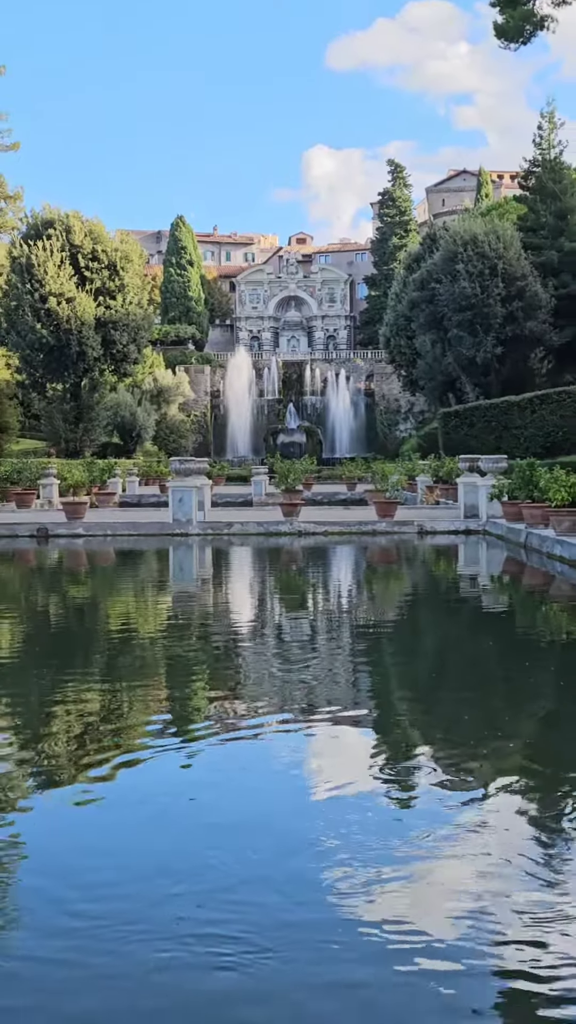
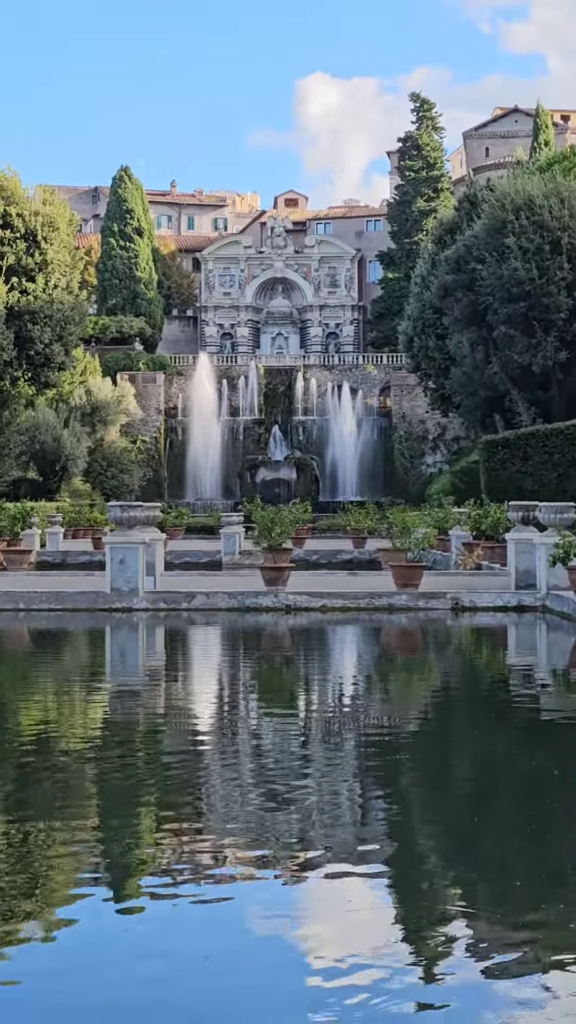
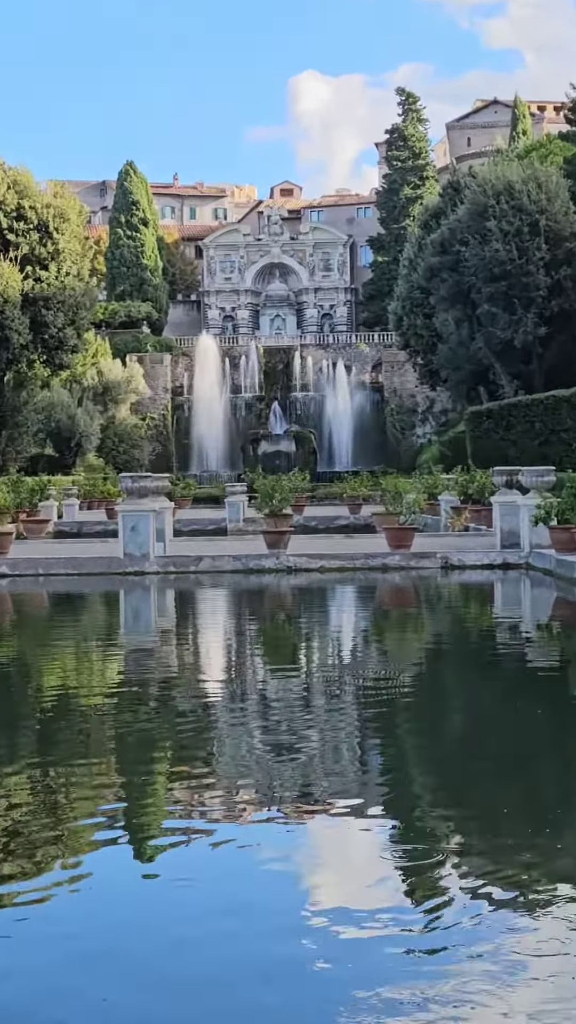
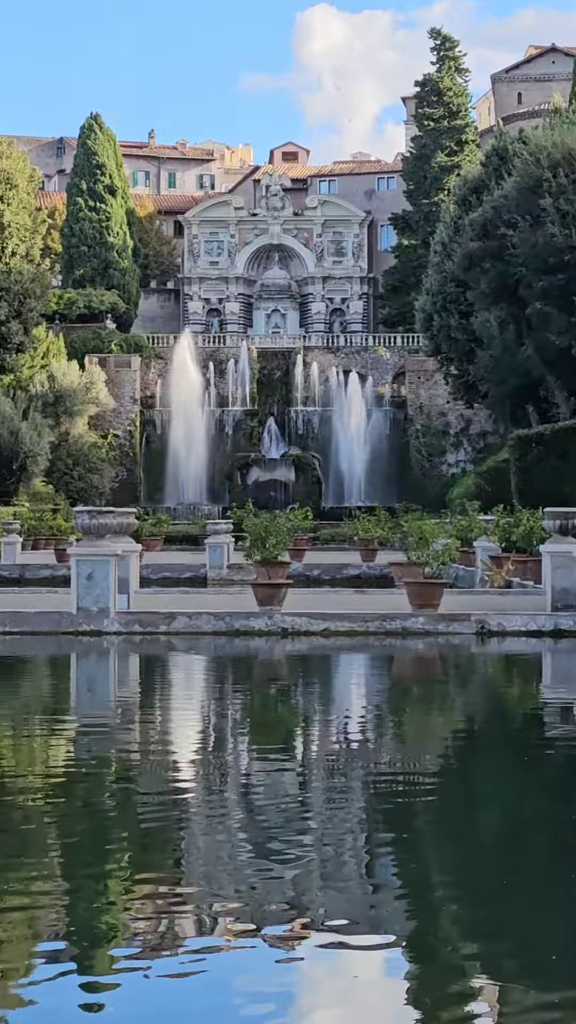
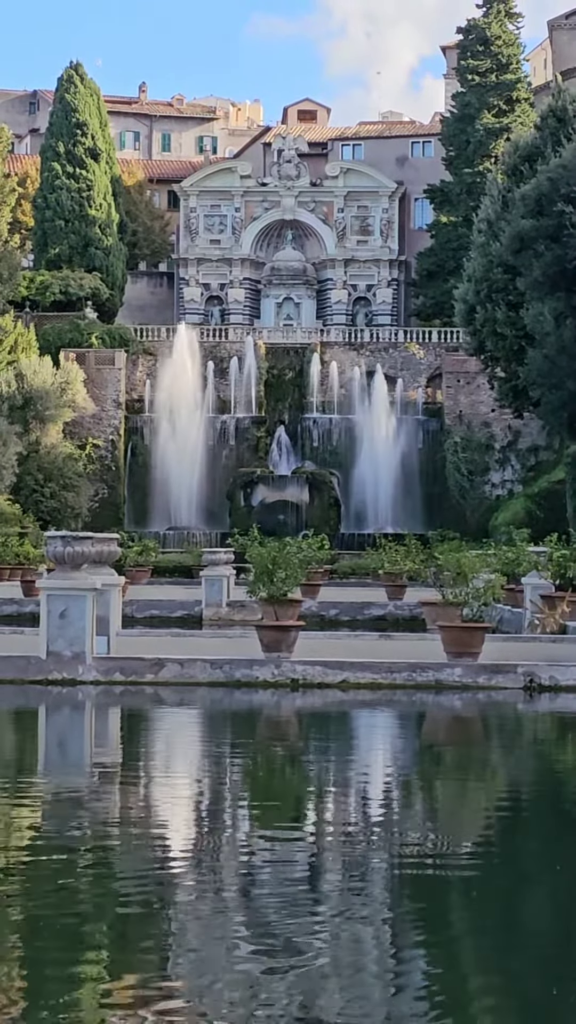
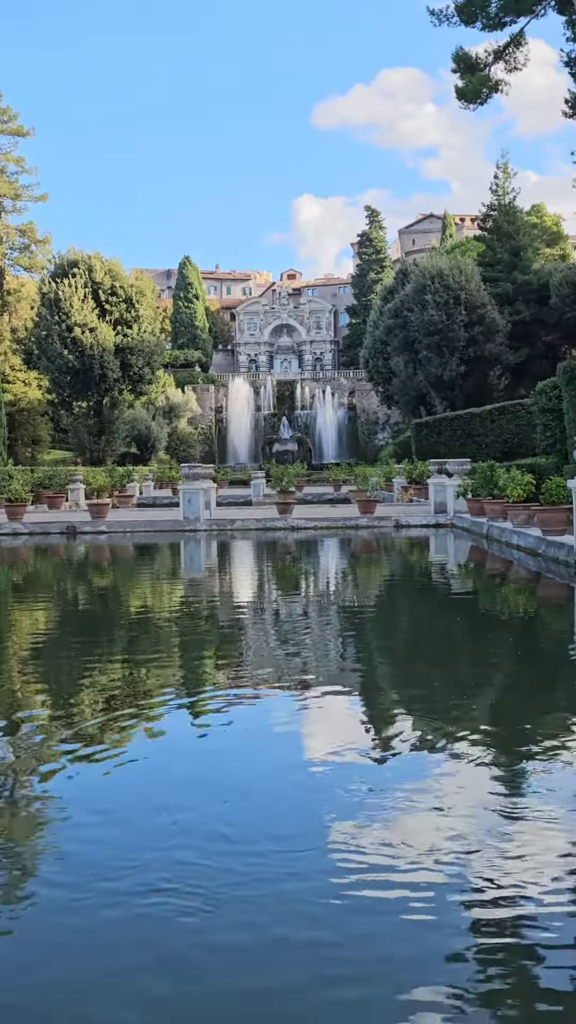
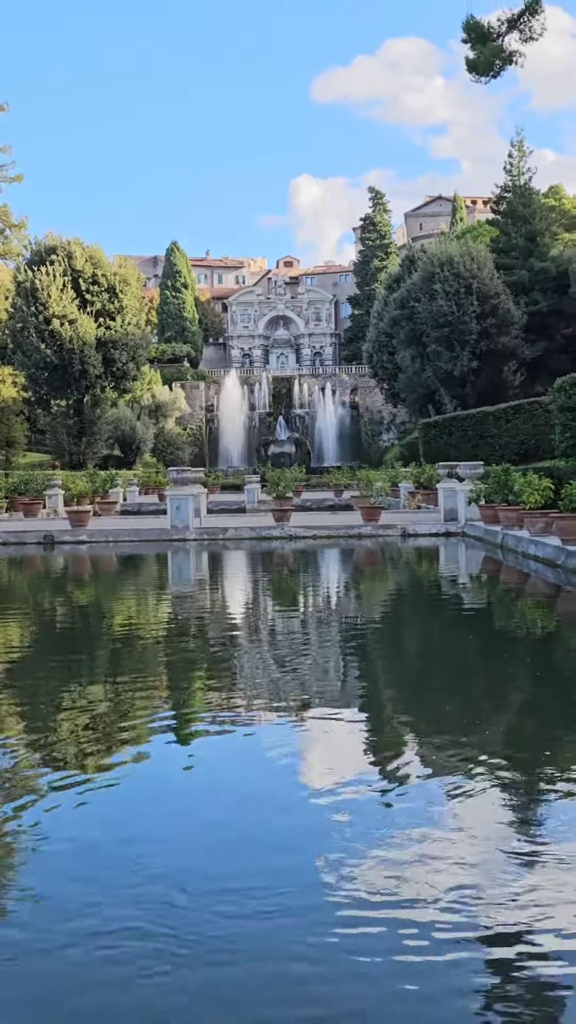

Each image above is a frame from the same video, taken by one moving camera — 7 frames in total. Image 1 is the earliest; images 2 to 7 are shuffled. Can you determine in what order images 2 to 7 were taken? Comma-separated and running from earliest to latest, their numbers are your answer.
6, 7, 3, 2, 4, 5
